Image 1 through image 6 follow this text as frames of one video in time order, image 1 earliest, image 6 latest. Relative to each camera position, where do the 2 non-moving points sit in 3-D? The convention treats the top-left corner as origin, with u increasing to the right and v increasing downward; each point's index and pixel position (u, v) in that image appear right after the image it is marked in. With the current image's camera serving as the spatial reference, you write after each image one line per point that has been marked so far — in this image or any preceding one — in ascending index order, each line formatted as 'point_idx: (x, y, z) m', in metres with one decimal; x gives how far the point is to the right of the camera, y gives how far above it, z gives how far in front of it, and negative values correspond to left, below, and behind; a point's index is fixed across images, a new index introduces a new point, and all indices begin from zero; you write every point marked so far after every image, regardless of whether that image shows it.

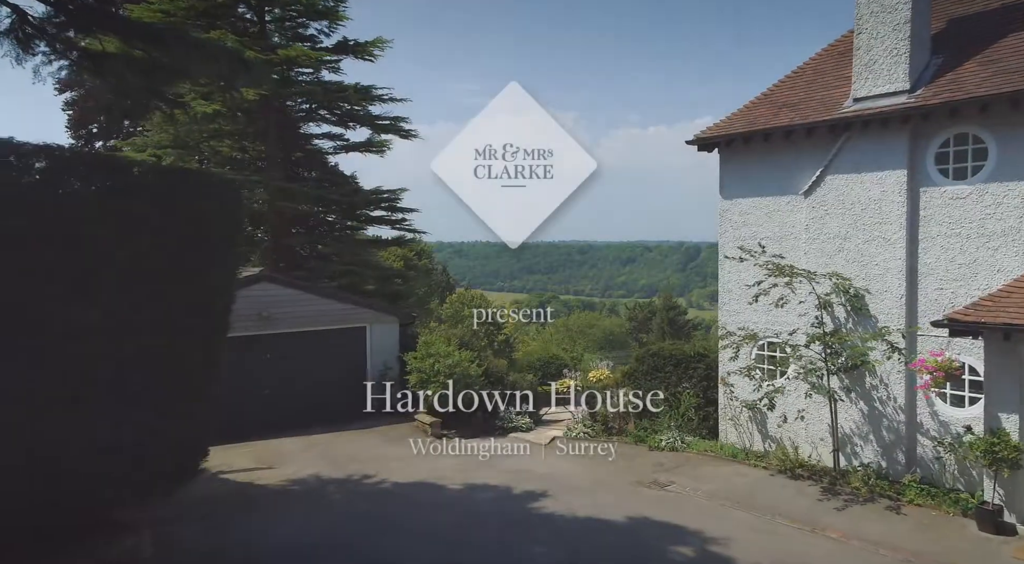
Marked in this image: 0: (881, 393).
0: (+5.3, -1.6, +11.8) m
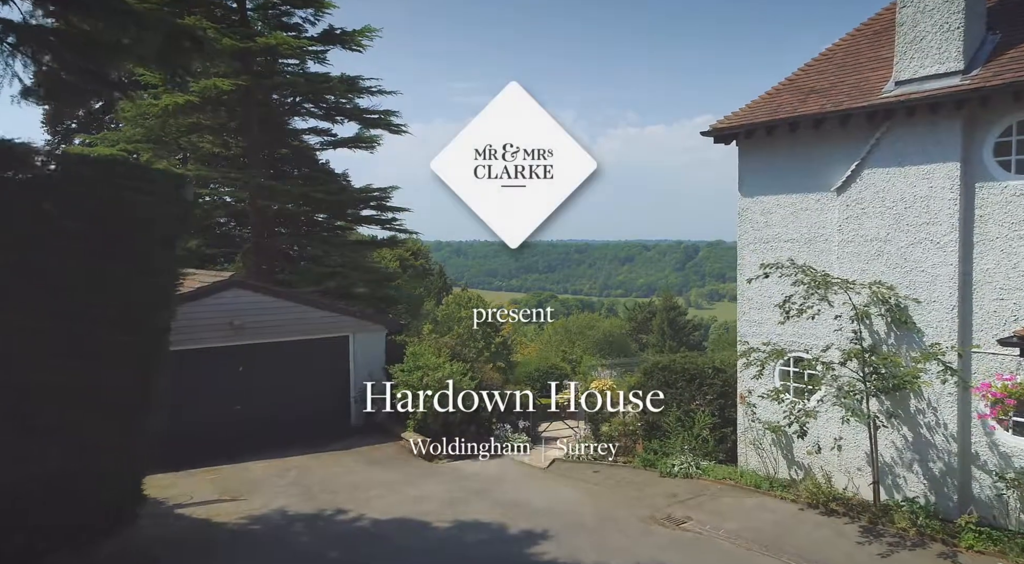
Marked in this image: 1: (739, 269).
0: (+5.3, -1.7, +10.3) m
1: (+3.6, +0.2, +12.9) m
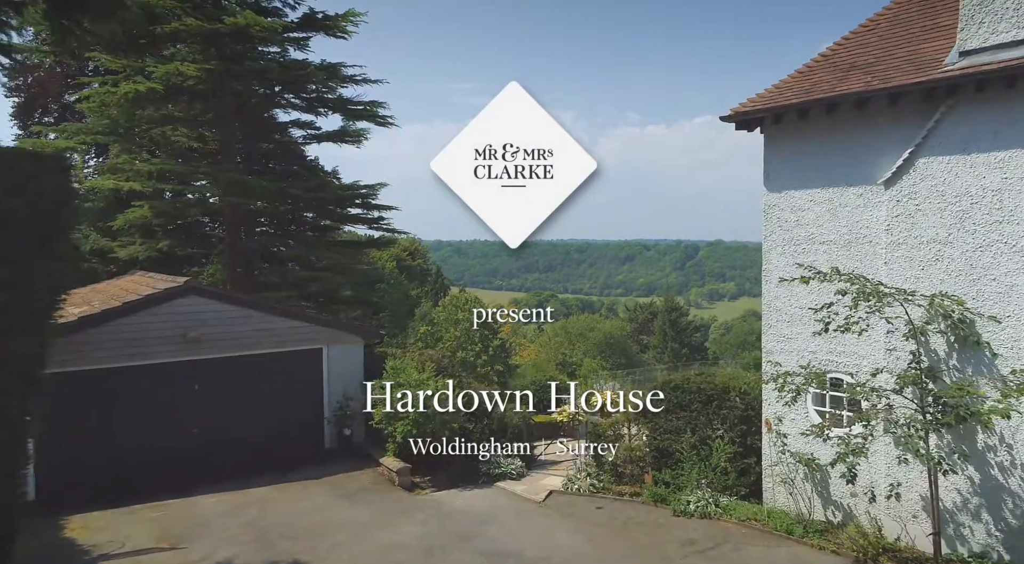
0: (+5.1, -1.8, +8.5) m
1: (+3.5, +0.1, +11.1) m
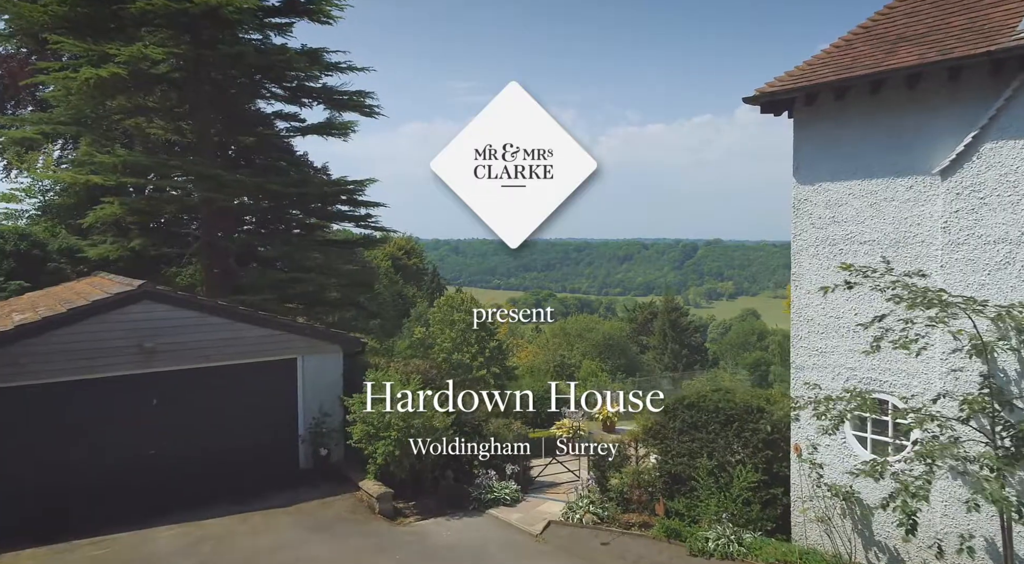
0: (+5.0, -1.9, +7.1) m
1: (+3.4, 0.0, +9.7) m
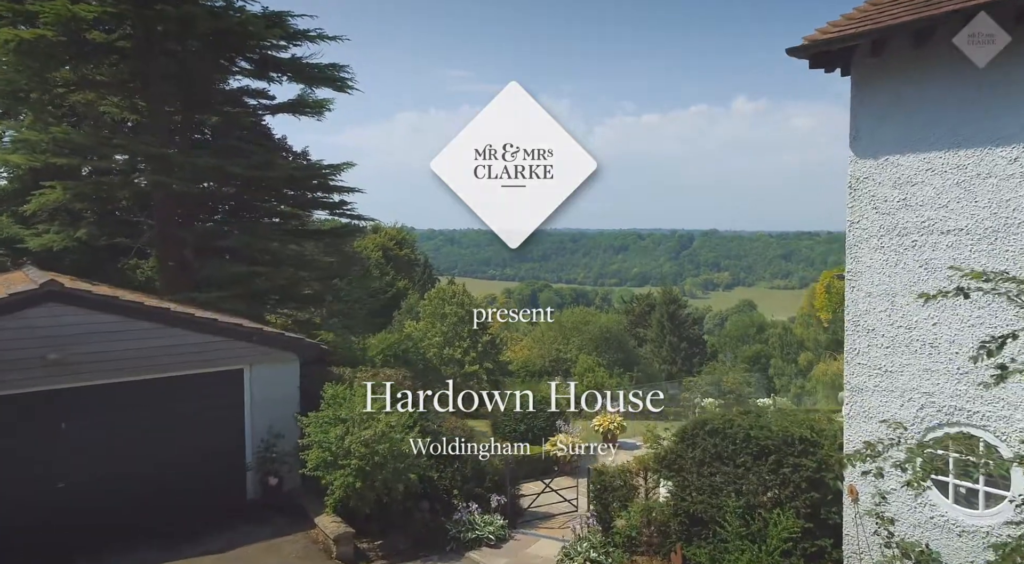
0: (+4.9, -1.9, +5.0) m
1: (+3.2, 0.0, +7.6) m
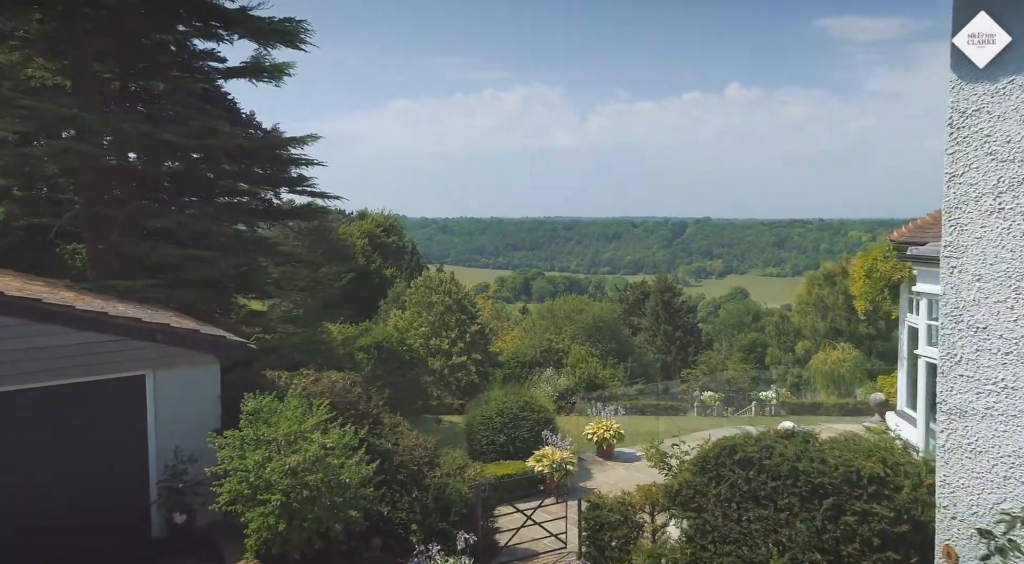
0: (+4.6, -1.8, +2.7) m
1: (+2.9, +0.1, +5.2) m
